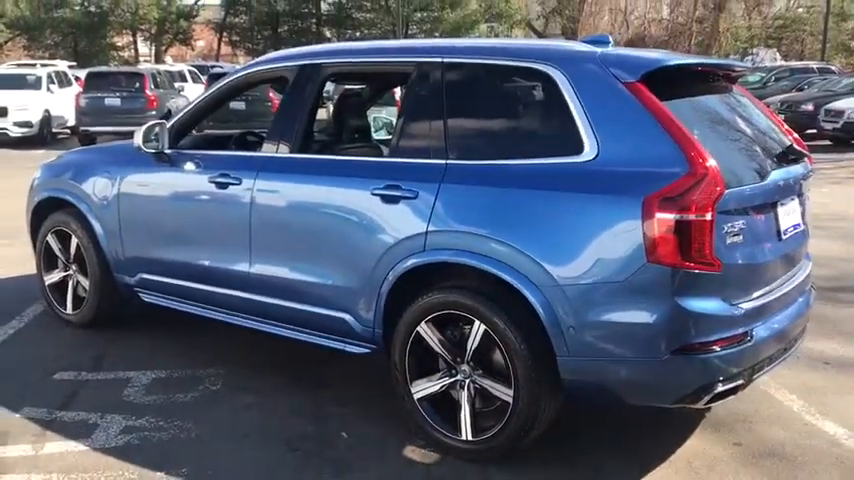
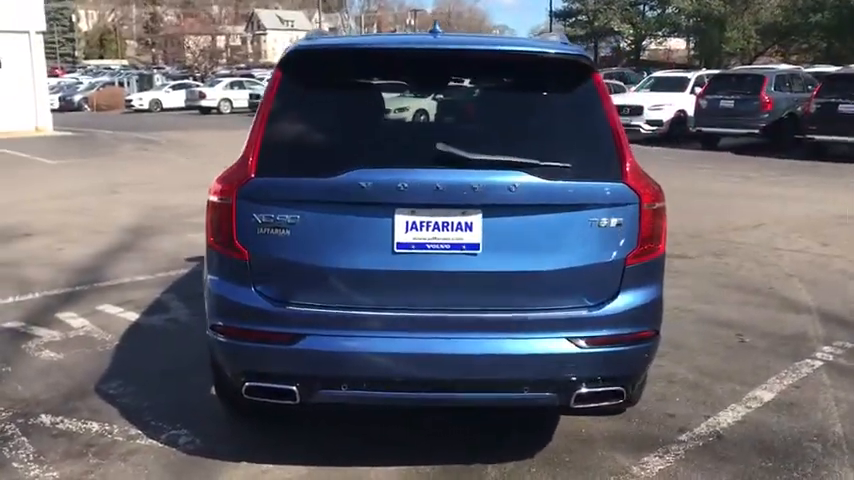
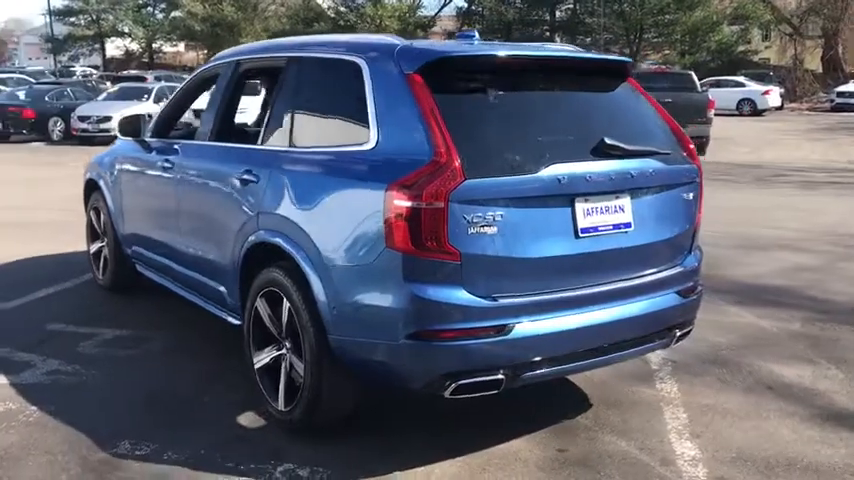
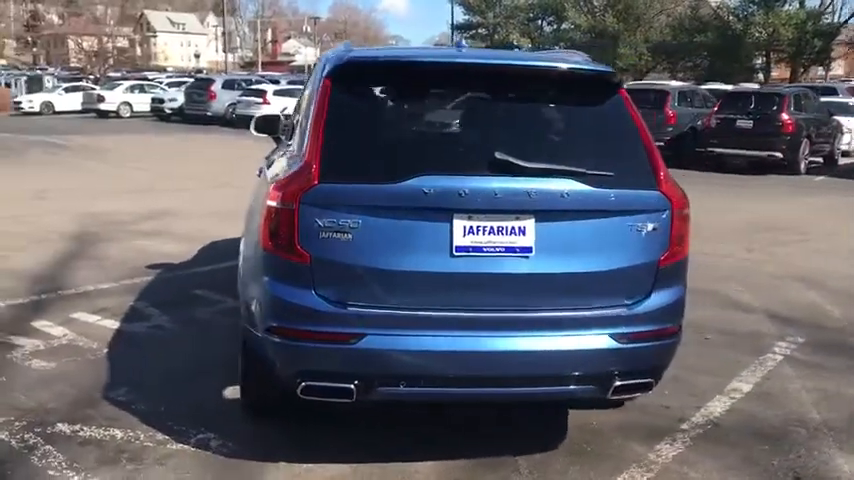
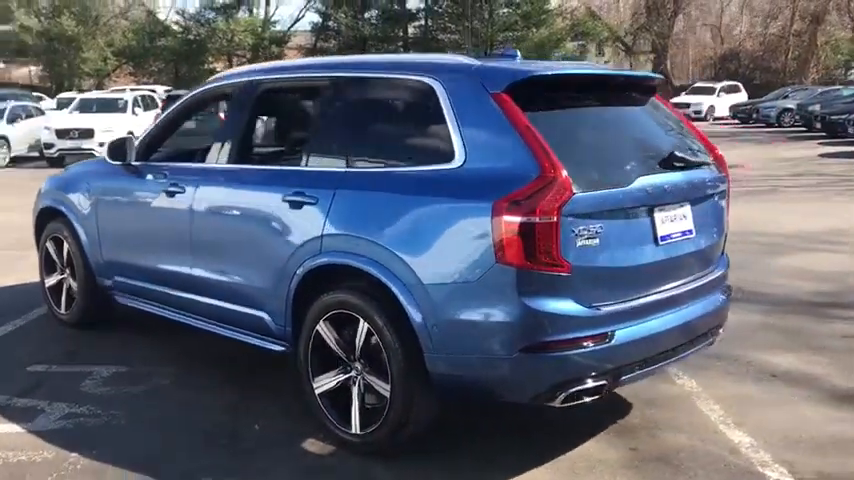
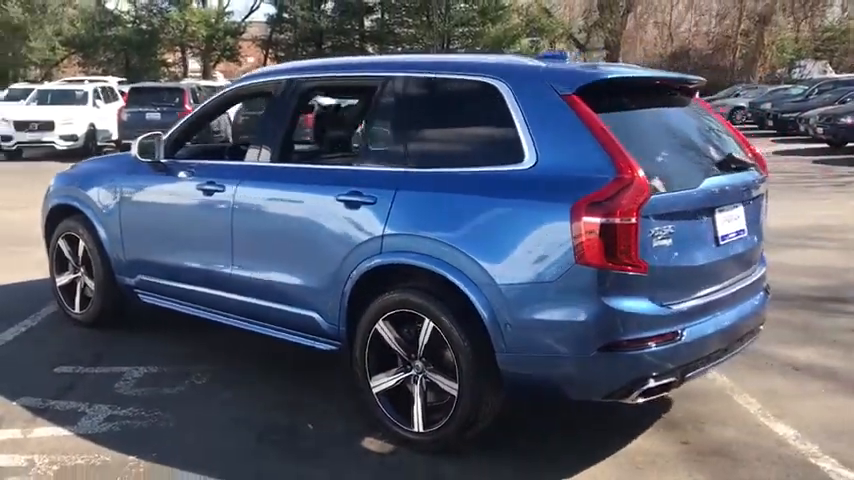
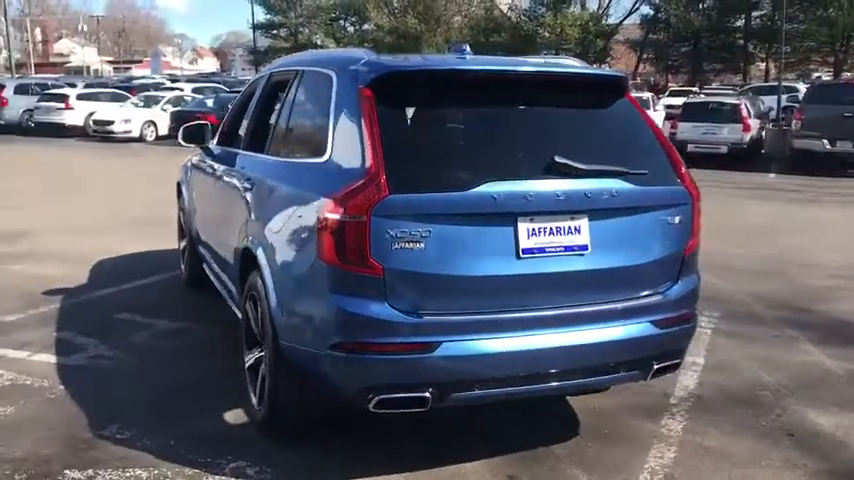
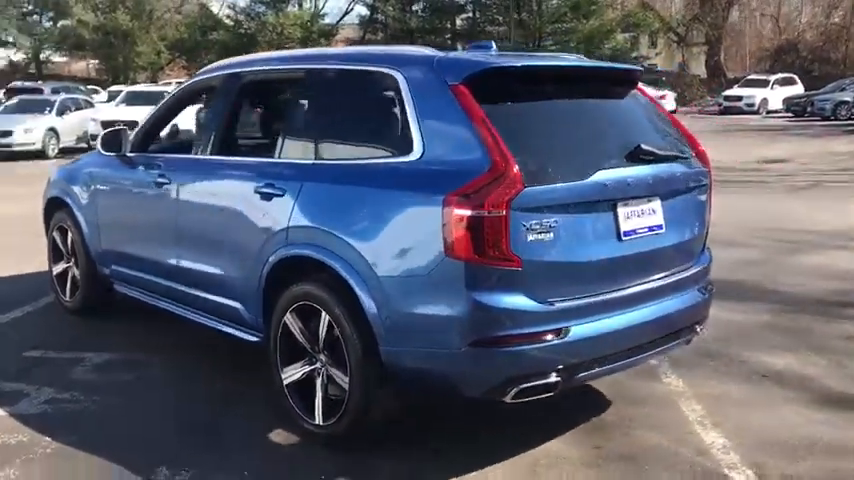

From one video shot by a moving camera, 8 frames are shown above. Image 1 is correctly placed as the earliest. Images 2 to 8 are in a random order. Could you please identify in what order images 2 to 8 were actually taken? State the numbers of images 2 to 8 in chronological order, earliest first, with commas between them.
6, 5, 8, 3, 7, 4, 2
